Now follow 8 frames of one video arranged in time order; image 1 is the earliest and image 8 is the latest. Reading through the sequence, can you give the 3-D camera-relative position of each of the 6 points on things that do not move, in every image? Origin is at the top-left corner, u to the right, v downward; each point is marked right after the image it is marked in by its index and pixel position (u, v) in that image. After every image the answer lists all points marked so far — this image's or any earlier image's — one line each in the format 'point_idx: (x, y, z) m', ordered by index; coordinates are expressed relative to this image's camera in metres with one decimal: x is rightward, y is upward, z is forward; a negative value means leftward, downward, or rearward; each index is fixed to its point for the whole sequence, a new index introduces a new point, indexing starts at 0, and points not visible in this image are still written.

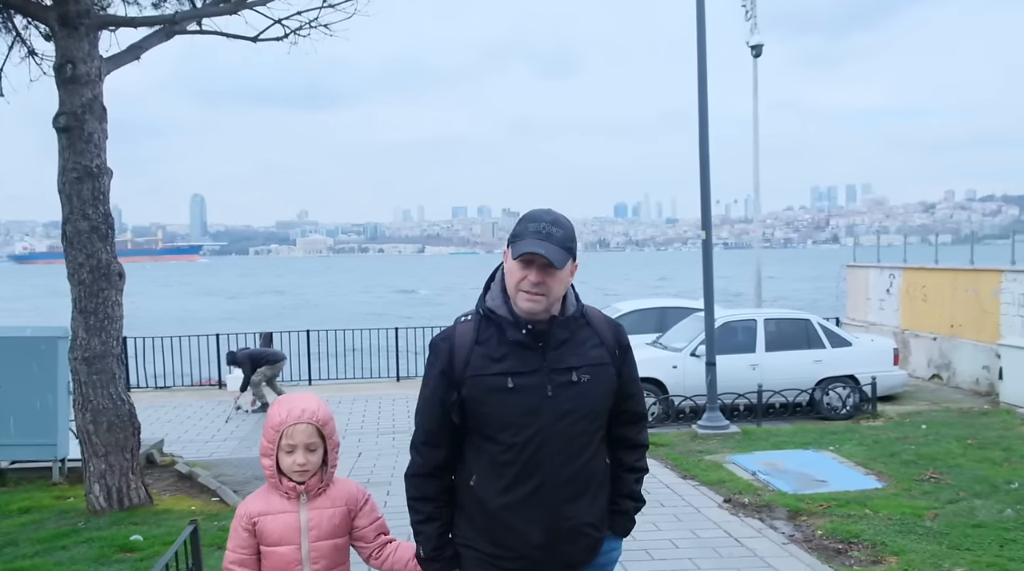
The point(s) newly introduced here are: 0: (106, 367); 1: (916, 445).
0: (-3.3, -0.7, +8.0) m
1: (+3.9, -1.5, +9.4) m
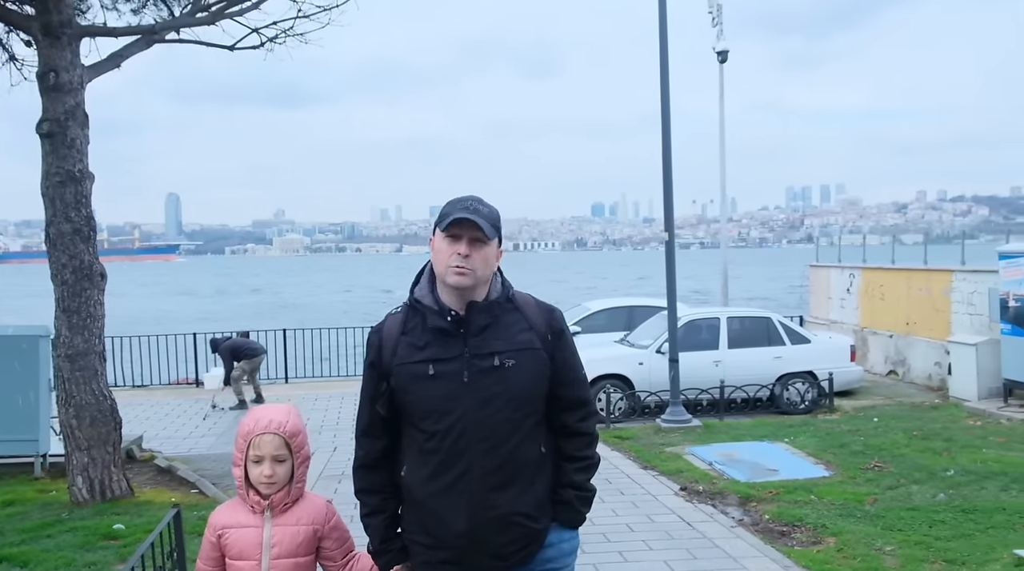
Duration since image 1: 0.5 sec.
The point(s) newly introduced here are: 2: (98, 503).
0: (-3.6, -0.7, +8.3) m
1: (+3.6, -1.5, +9.9) m
2: (-3.5, -1.8, +8.3) m
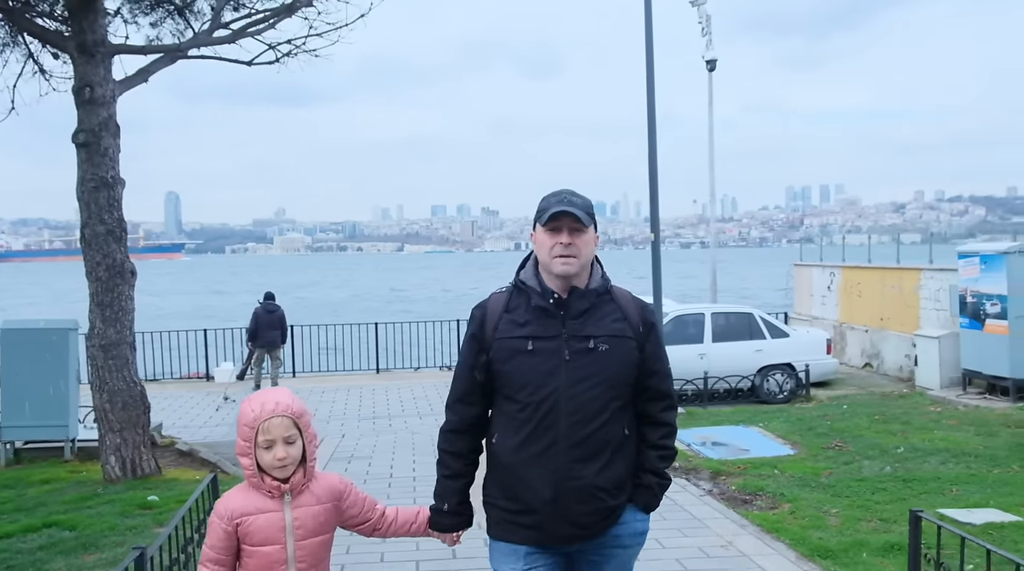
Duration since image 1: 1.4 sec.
0: (-3.7, -0.6, +9.1) m
1: (+3.5, -1.5, +10.7) m
2: (-3.6, -1.8, +9.1) m
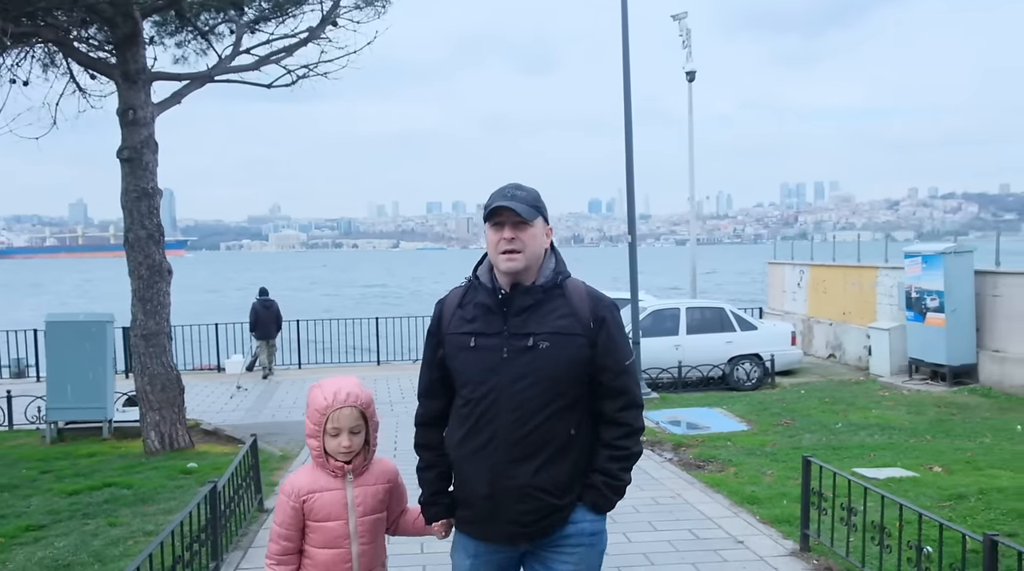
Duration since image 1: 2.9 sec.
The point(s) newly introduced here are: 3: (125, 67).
0: (-3.8, -0.6, +10.4) m
1: (+3.4, -1.5, +12.1) m
2: (-3.7, -1.8, +10.4) m
3: (-4.1, +2.3, +10.3) m
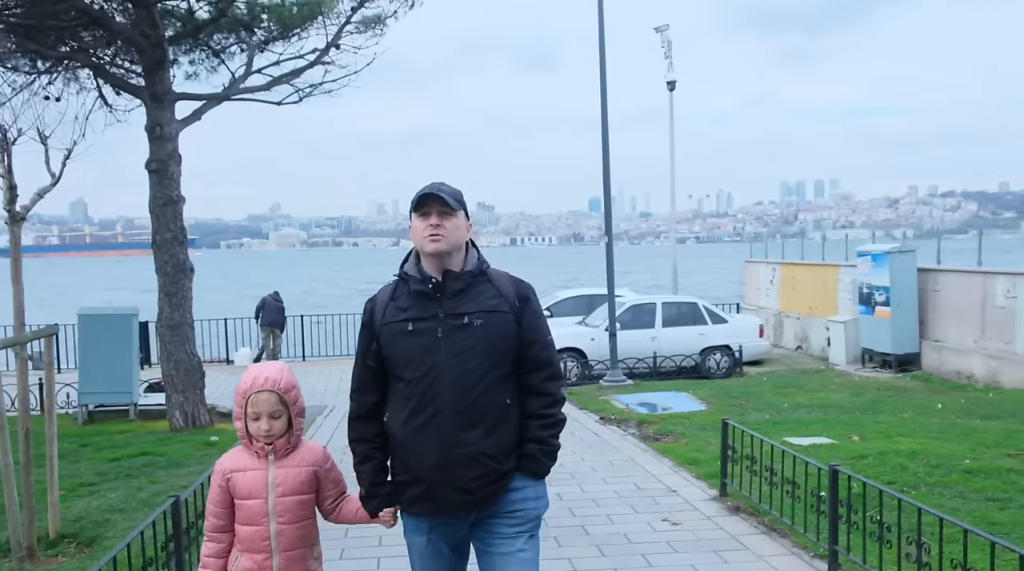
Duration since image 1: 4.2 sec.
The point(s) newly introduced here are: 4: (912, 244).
0: (-4.0, -0.6, +11.7) m
1: (+3.2, -1.4, +13.4) m
2: (-3.9, -1.7, +11.8) m
3: (-4.3, +2.3, +11.6) m
4: (+5.7, +0.6, +13.9) m
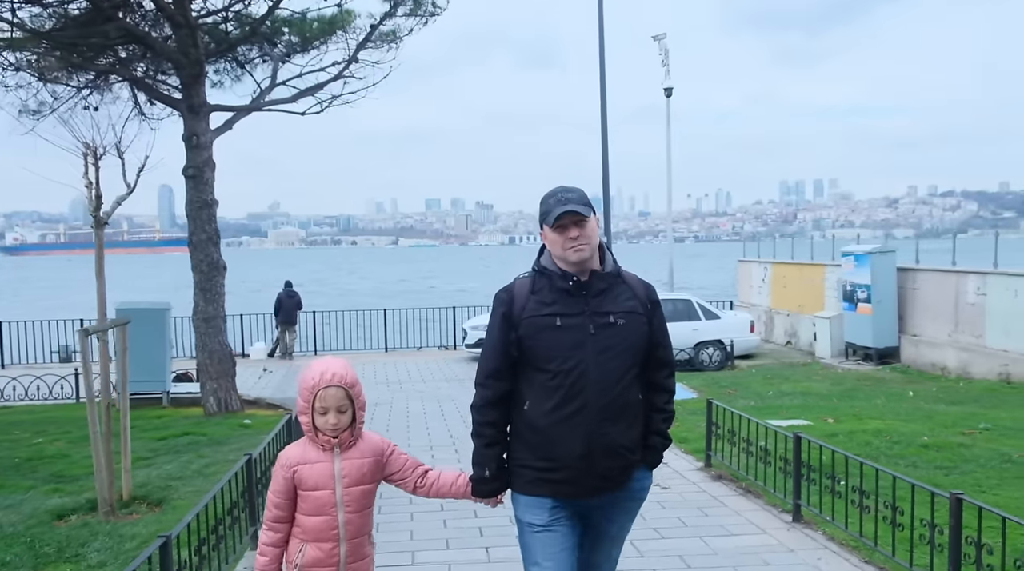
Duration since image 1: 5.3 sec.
0: (-3.9, -0.5, +12.7) m
1: (+3.3, -1.4, +14.4) m
2: (-3.8, -1.7, +12.7) m
3: (-4.2, +2.4, +12.6) m
4: (+5.8, +0.6, +14.9) m
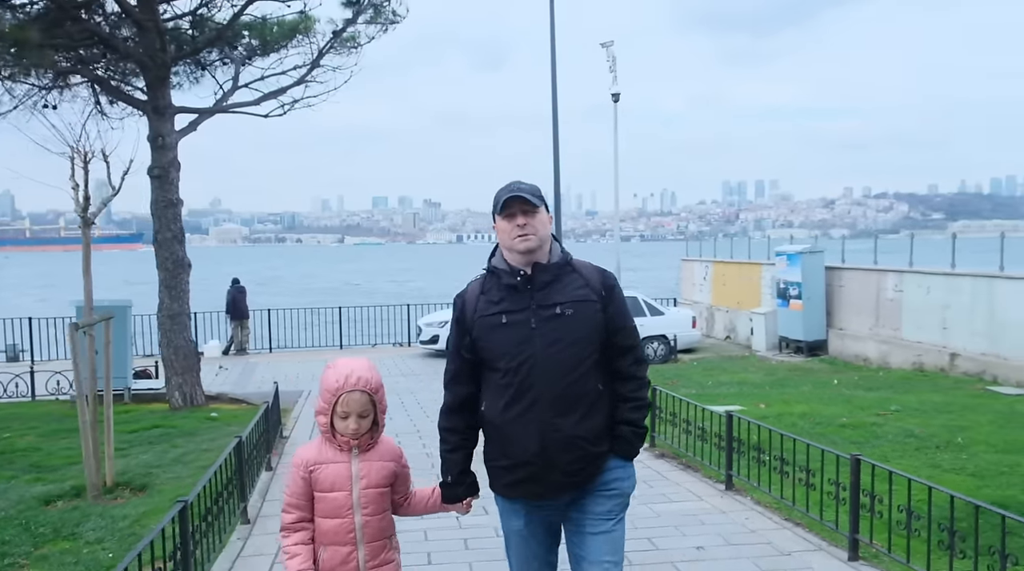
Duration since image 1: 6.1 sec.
0: (-4.5, -0.5, +13.2) m
1: (+2.6, -1.3, +15.2) m
2: (-4.4, -1.7, +13.2) m
3: (-4.8, +2.4, +13.0) m
4: (+5.0, +0.7, +15.9) m
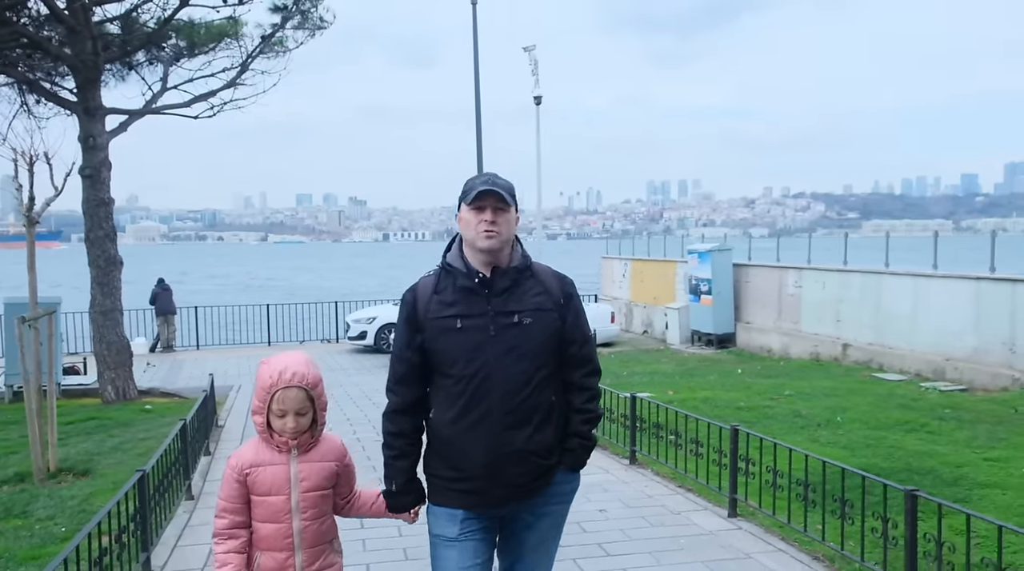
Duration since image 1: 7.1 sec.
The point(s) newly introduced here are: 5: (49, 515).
0: (-5.5, -0.4, +13.5) m
1: (+1.4, -1.3, +16.0) m
2: (-5.4, -1.6, +13.5) m
3: (-5.8, +2.5, +13.3) m
4: (+3.8, +0.7, +16.9) m
5: (-3.3, -1.7, +7.0) m
